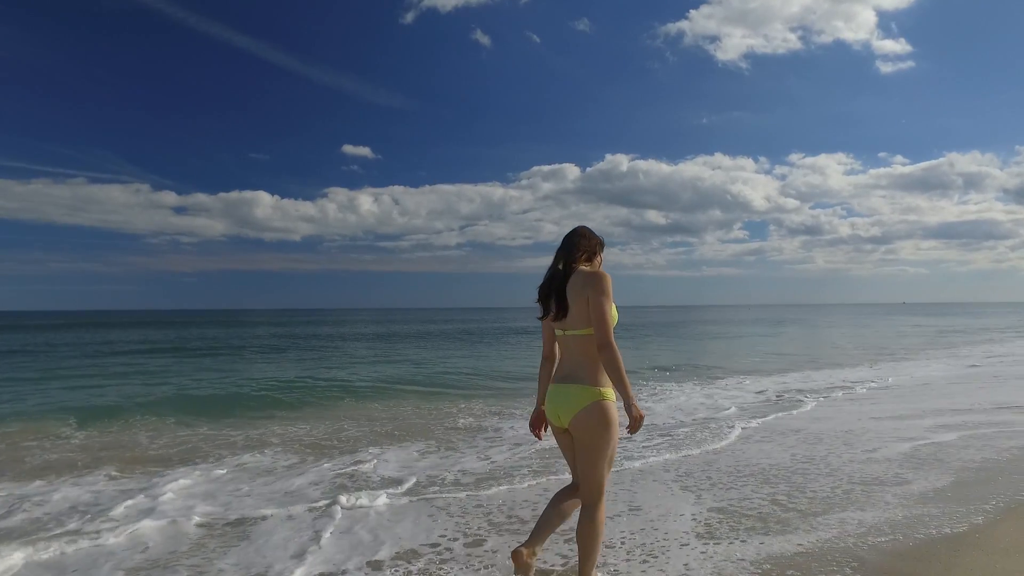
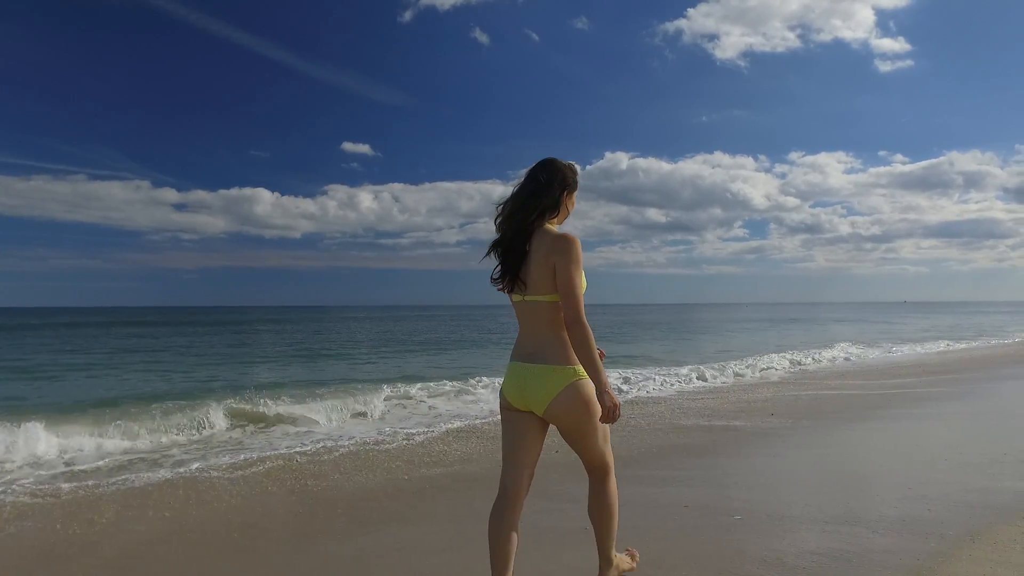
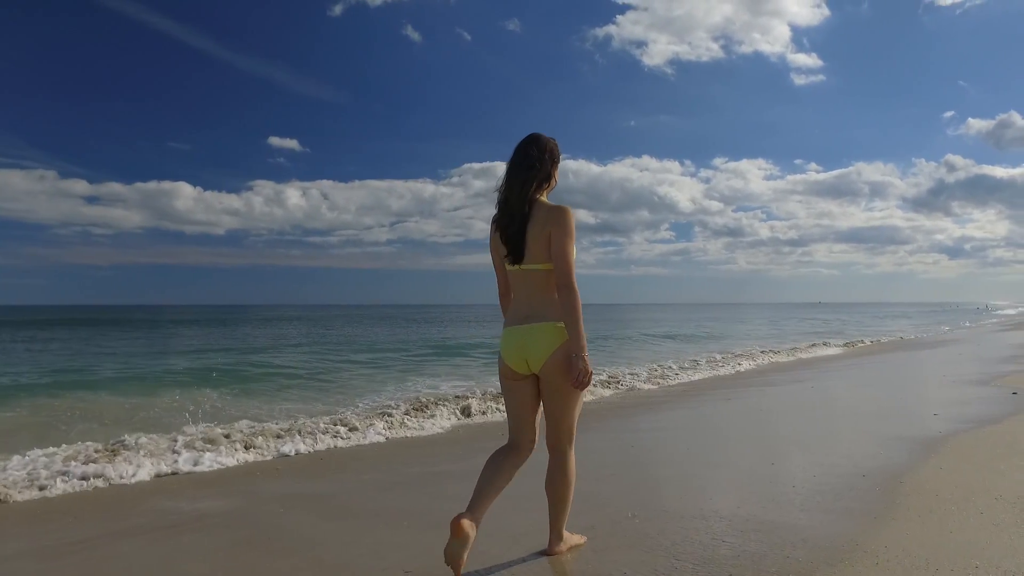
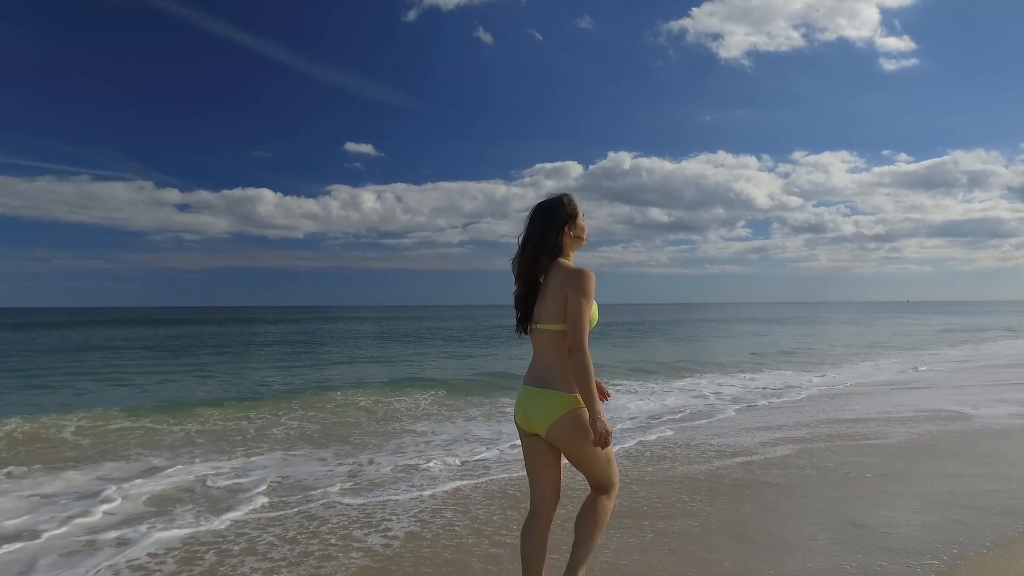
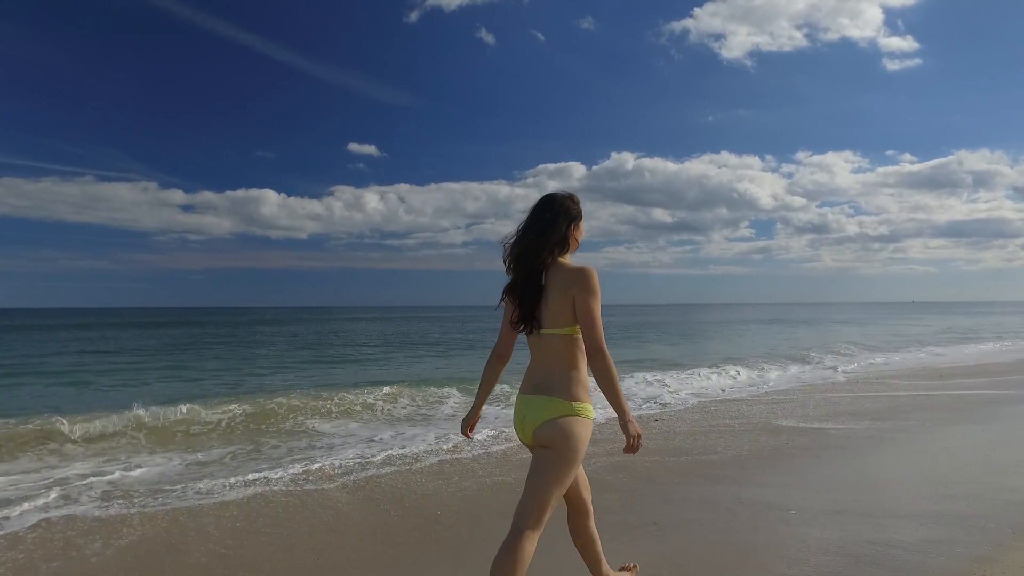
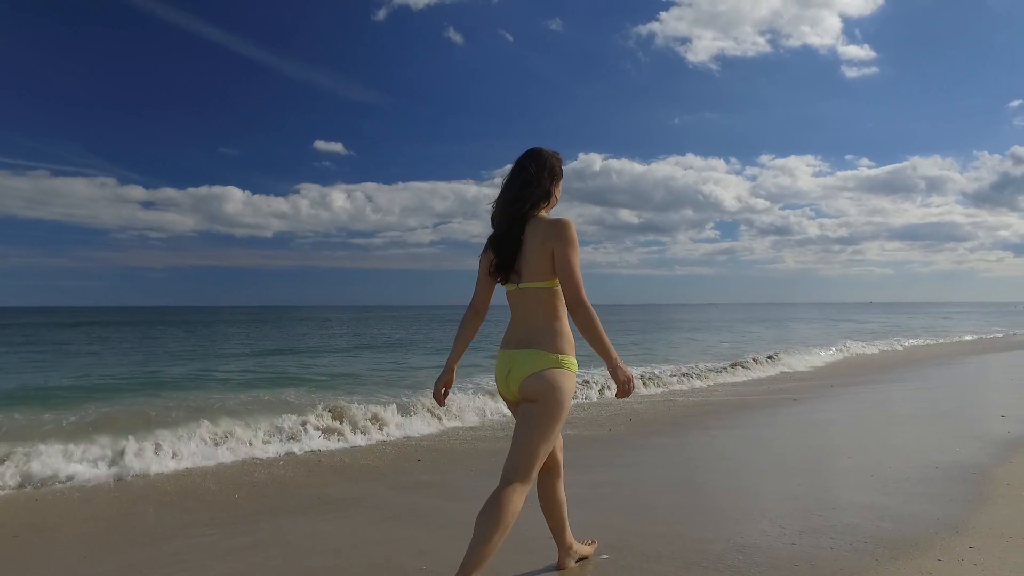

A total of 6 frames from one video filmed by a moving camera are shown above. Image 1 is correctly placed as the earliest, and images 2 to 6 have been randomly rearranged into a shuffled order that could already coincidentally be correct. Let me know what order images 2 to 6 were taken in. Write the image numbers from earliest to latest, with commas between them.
4, 5, 2, 6, 3
